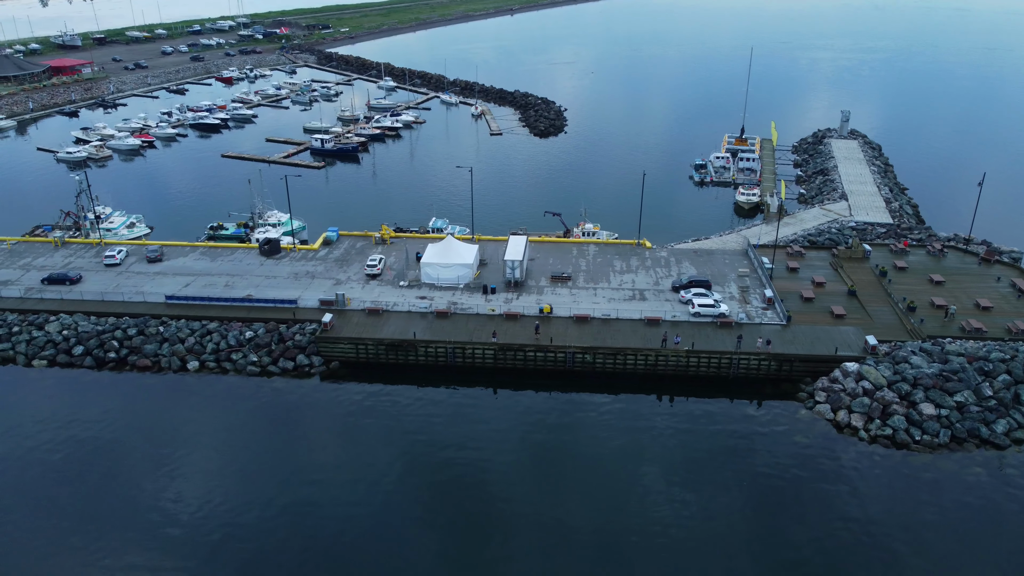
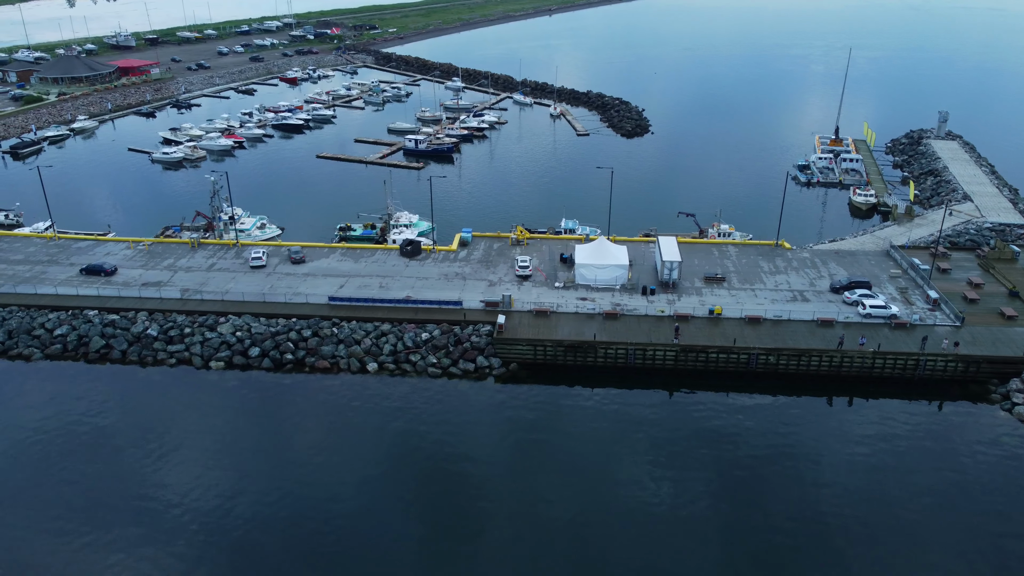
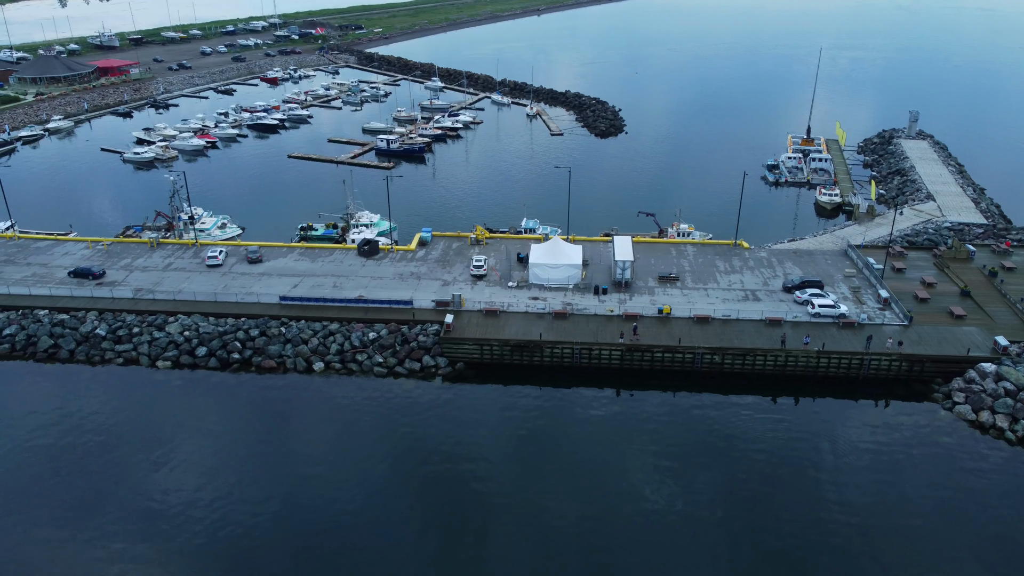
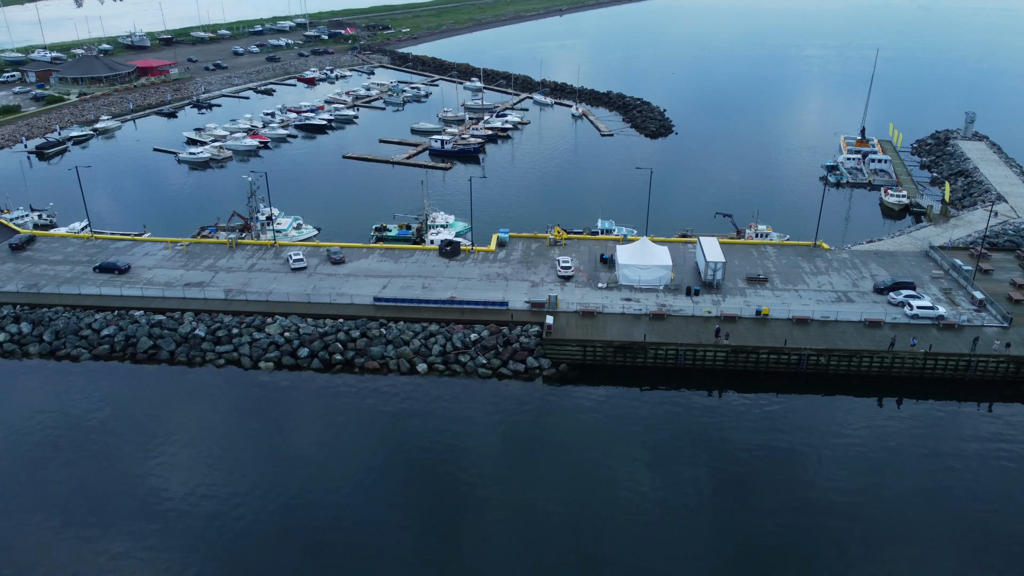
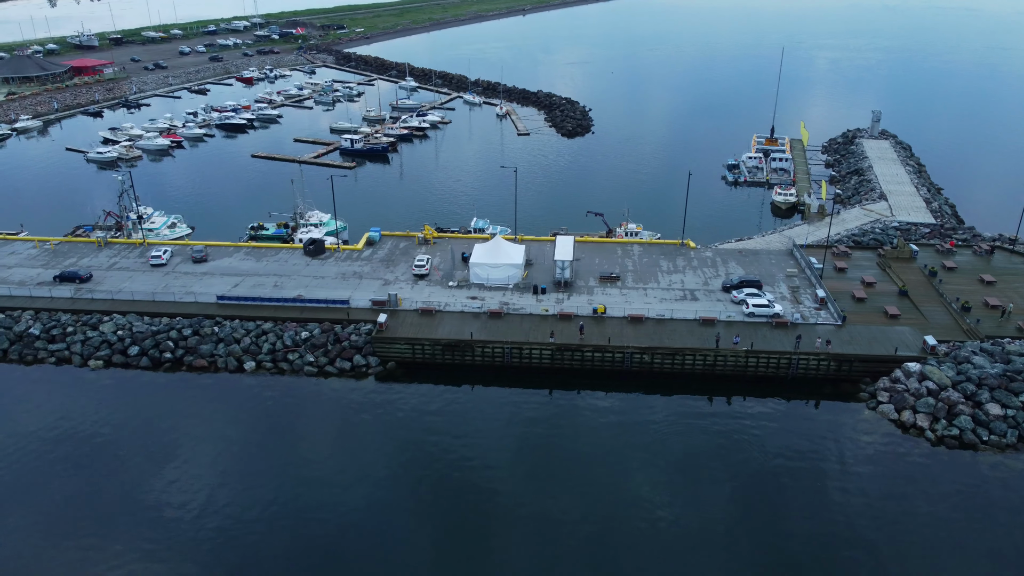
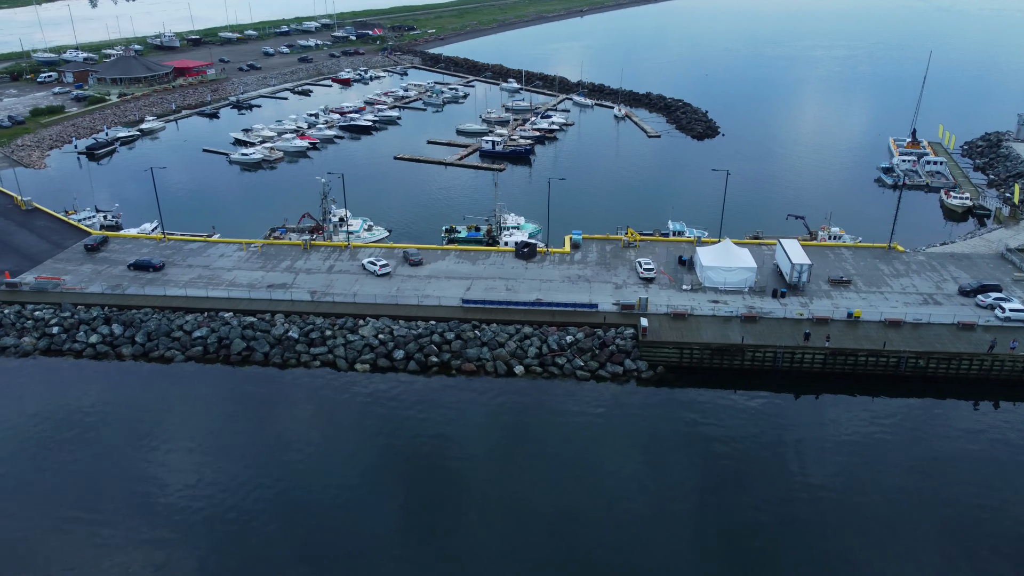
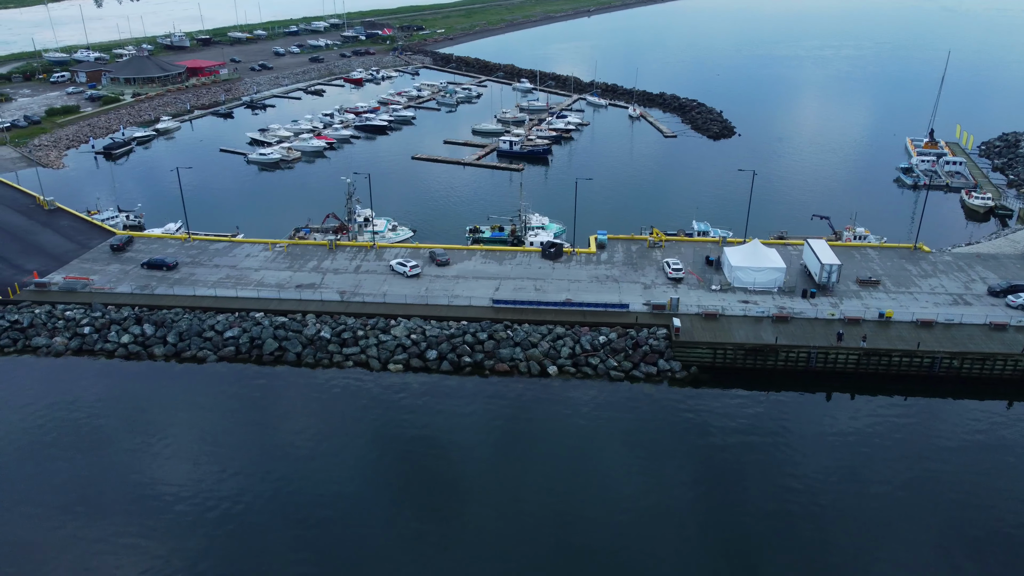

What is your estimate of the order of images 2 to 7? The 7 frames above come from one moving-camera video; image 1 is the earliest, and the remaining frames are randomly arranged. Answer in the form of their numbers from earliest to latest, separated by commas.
5, 3, 2, 4, 6, 7
